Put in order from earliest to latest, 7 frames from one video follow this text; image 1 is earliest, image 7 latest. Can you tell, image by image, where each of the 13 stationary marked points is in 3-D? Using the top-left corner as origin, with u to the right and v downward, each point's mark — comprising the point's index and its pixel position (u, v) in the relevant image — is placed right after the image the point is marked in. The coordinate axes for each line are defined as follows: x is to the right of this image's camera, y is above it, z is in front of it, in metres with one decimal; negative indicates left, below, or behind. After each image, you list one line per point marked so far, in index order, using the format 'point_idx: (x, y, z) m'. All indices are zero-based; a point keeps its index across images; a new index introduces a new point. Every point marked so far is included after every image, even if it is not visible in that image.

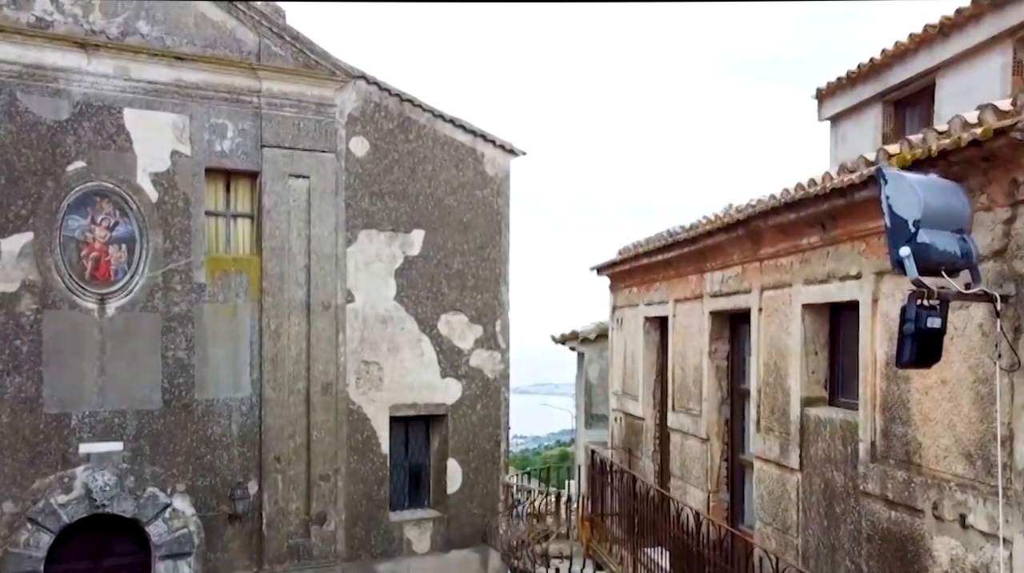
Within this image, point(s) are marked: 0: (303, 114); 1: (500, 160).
0: (-1.9, +1.5, +8.5) m
1: (-0.1, +1.3, +9.5) m
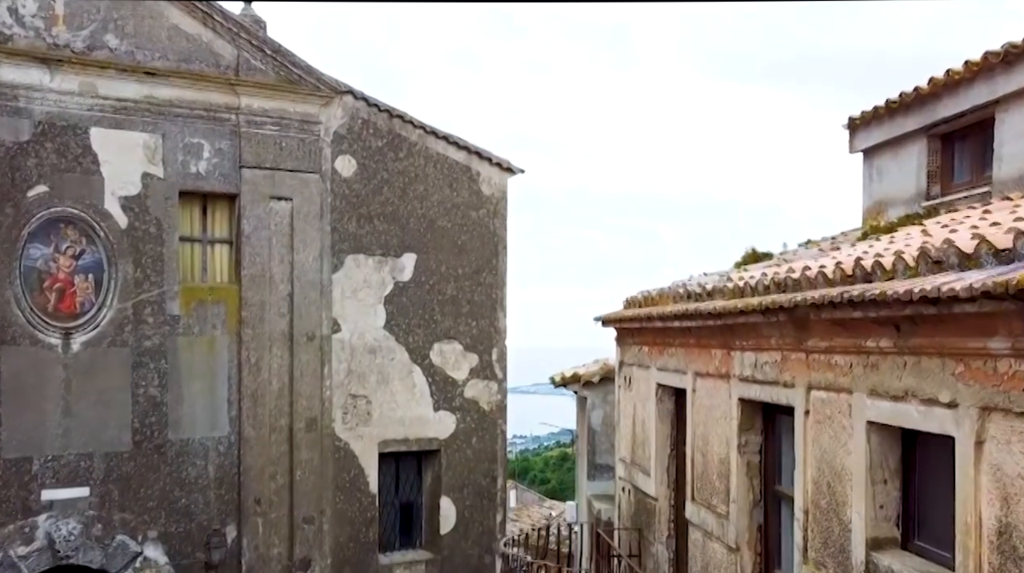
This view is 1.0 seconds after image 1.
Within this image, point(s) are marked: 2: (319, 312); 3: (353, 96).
0: (-1.9, +1.3, +7.9) m
1: (-0.1, +1.0, +9.0) m
2: (-1.6, -0.2, +8.1) m
3: (-1.4, +1.7, +8.2) m
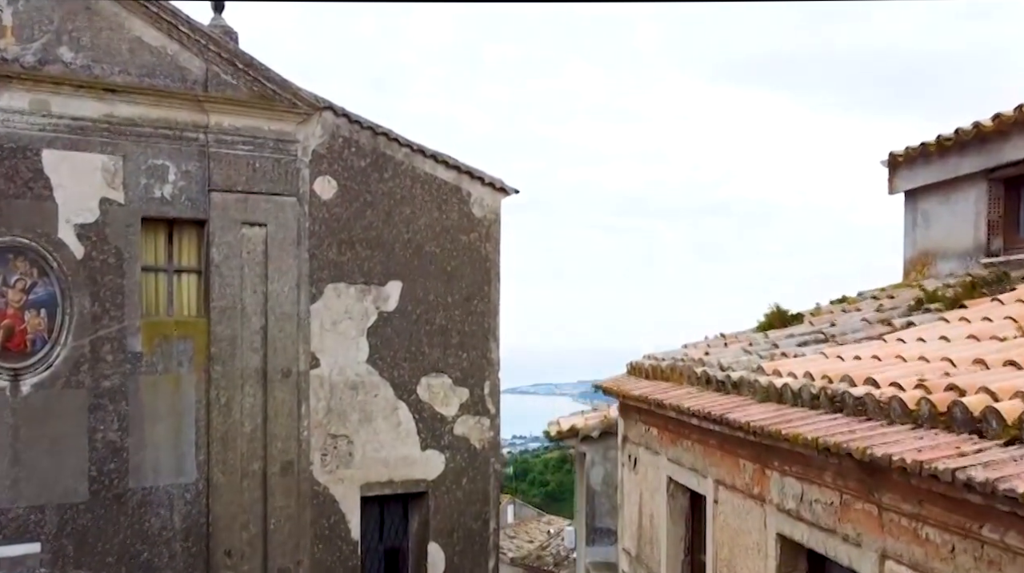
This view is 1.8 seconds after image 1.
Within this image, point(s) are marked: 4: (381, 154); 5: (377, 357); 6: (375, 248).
0: (-2.0, +1.0, +7.3) m
1: (-0.2, +0.8, +8.4) m
2: (-1.7, -0.5, +7.5) m
3: (-1.4, +1.4, +7.6) m
4: (-1.1, +1.1, +7.9) m
5: (-1.1, -0.6, +7.8) m
6: (-1.1, +0.3, +7.8) m
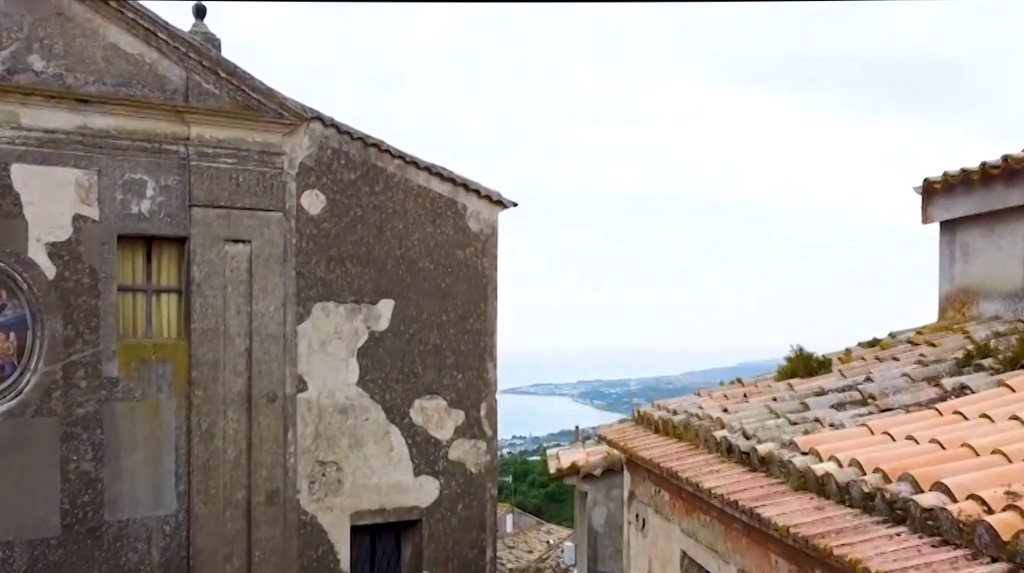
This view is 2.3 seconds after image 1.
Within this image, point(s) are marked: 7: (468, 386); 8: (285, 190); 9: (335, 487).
0: (-2.0, +0.9, +7.0) m
1: (-0.2, +0.6, +8.0) m
2: (-1.7, -0.6, +7.1) m
3: (-1.4, +1.3, +7.2) m
4: (-1.1, +1.0, +7.5) m
5: (-1.1, -0.7, +7.5) m
6: (-1.1, +0.2, +7.5) m
7: (-0.4, -0.8, +7.9) m
8: (-1.7, +0.7, +7.1) m
9: (-1.4, -1.5, +7.3) m
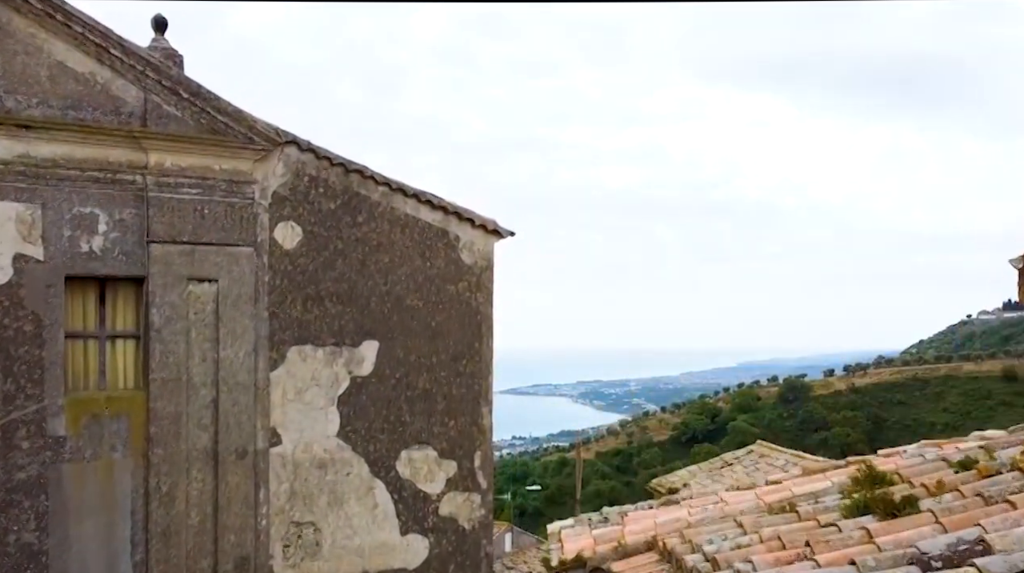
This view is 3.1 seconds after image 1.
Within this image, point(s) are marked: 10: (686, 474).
0: (-2.0, +0.6, +6.2) m
1: (-0.2, +0.3, +7.3) m
2: (-1.7, -0.9, +6.4) m
3: (-1.5, +1.0, +6.5) m
4: (-1.1, +0.7, +6.8) m
5: (-1.2, -1.0, +6.8) m
6: (-1.2, -0.1, +6.8) m
7: (-0.4, -1.1, +7.2) m
8: (-1.7, +0.4, +6.4) m
9: (-1.4, -1.8, +6.6) m
10: (+2.5, -2.7, +13.7) m
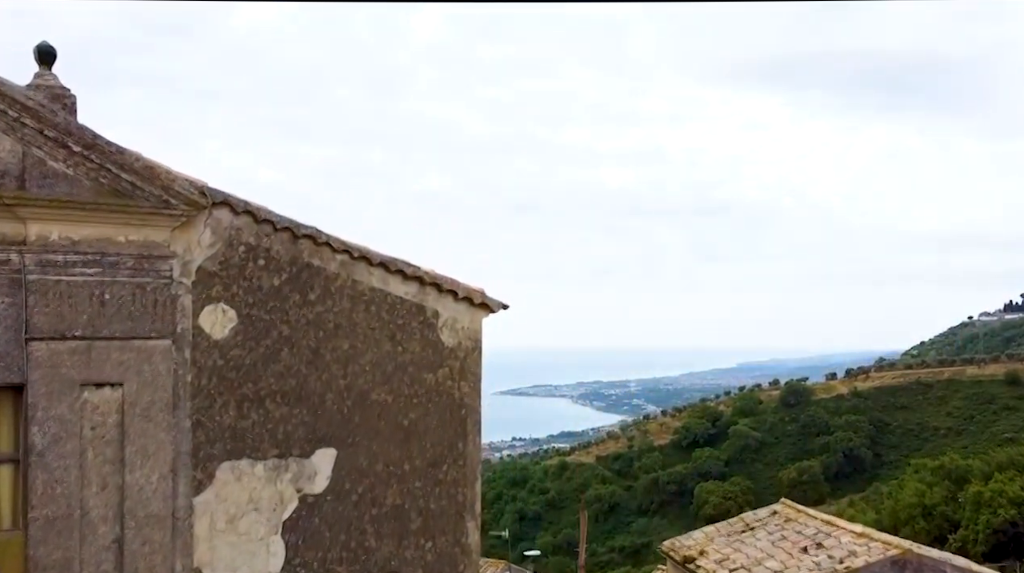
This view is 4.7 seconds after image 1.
0: (-2.0, +0.1, +4.8) m
1: (-0.3, -0.2, +5.9) m
2: (-1.8, -1.4, +5.0) m
3: (-1.5, +0.4, +5.1) m
4: (-1.2, +0.1, +5.4) m
5: (-1.2, -1.6, +5.4) m
6: (-1.2, -0.7, +5.4) m
7: (-0.4, -1.7, +5.8) m
8: (-1.8, -0.1, +5.0) m
9: (-1.4, -2.4, +5.2) m
10: (+2.5, -3.3, +12.3) m
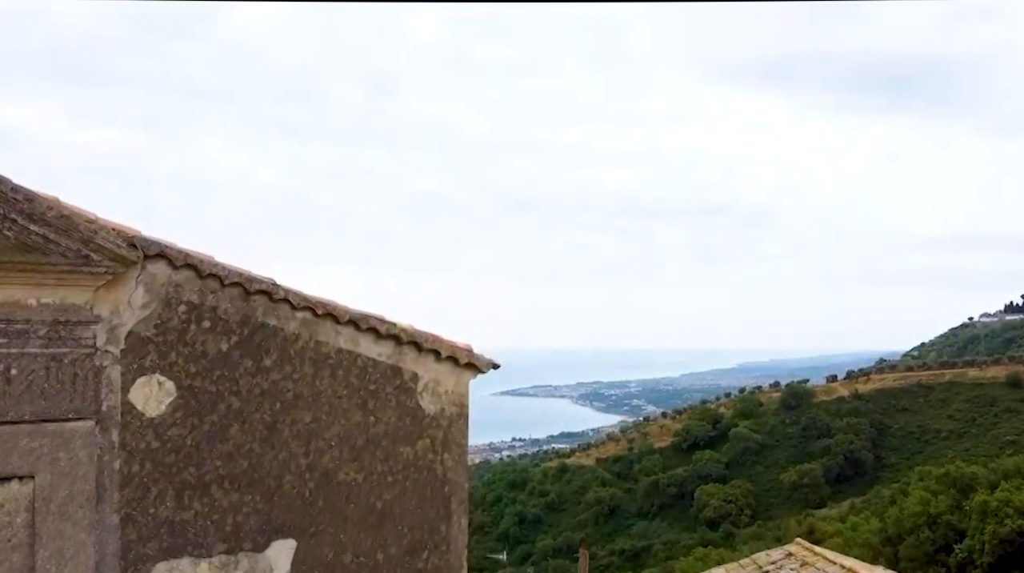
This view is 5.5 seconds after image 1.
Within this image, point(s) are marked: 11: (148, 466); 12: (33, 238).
0: (-2.1, -0.3, +4.0) m
1: (-0.3, -0.5, +5.1) m
2: (-1.8, -1.8, +4.2) m
3: (-1.6, +0.1, +4.3) m
4: (-1.2, -0.2, +4.6) m
5: (-1.3, -1.9, +4.6) m
6: (-1.3, -1.0, +4.5) m
7: (-0.5, -2.0, +5.0) m
8: (-1.8, -0.4, +4.2) m
9: (-1.5, -2.7, +4.4) m
10: (+2.4, -3.6, +11.5) m
11: (-1.7, -0.8, +4.3) m
12: (-2.0, +0.2, +4.0) m
